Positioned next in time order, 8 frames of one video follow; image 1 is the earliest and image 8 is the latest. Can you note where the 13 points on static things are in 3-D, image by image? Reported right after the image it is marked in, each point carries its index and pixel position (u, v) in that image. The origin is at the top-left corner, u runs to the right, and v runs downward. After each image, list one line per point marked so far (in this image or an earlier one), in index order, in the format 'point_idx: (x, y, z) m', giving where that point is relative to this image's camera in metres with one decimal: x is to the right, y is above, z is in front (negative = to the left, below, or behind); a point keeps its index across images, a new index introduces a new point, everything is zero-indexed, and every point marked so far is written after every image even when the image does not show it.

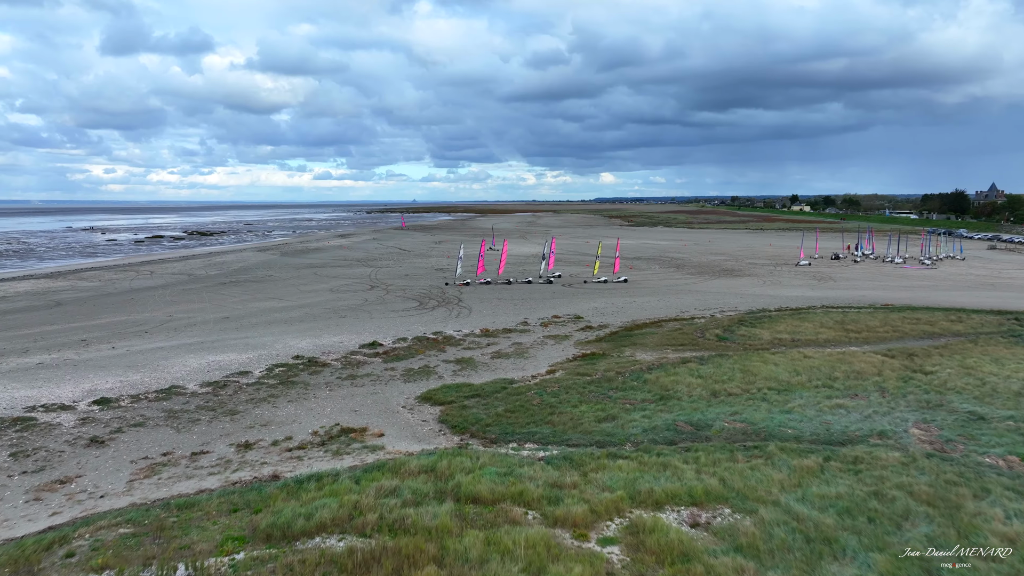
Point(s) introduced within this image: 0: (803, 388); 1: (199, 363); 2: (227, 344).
0: (+5.1, -1.8, +11.7) m
1: (-6.5, -1.6, +13.8) m
2: (-6.8, -1.4, +15.8) m
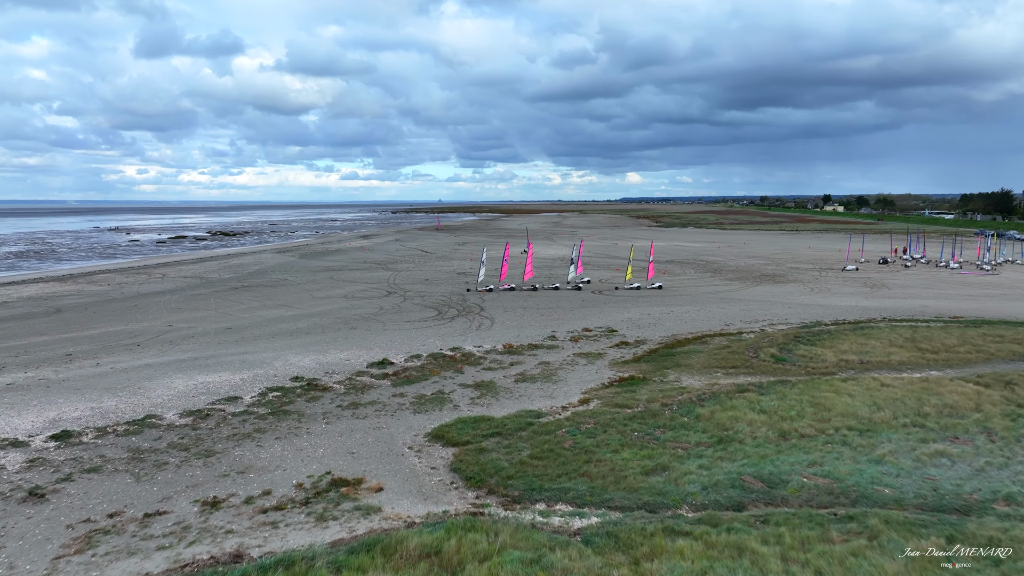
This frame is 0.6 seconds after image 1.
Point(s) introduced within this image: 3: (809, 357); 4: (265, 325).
0: (+5.5, -2.0, +9.7) m
1: (-6.0, -1.8, +12.3) m
2: (-6.2, -1.6, +14.2) m
3: (+6.3, -1.5, +14.1) m
4: (-6.9, -1.1, +18.7) m
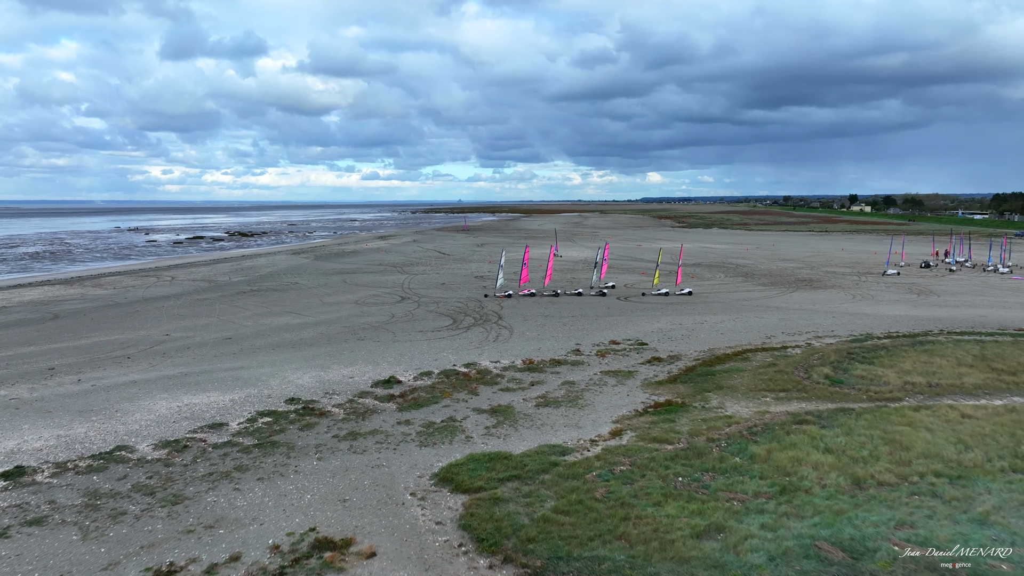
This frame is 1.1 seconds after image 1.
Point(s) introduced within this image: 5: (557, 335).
0: (+5.8, -2.3, +8.1) m
1: (-5.7, -2.0, +11.0) m
2: (-5.8, -1.8, +12.9) m
3: (+6.7, -1.7, +12.4) m
4: (-6.4, -1.2, +17.4) m
5: (+1.1, -1.2, +17.3) m
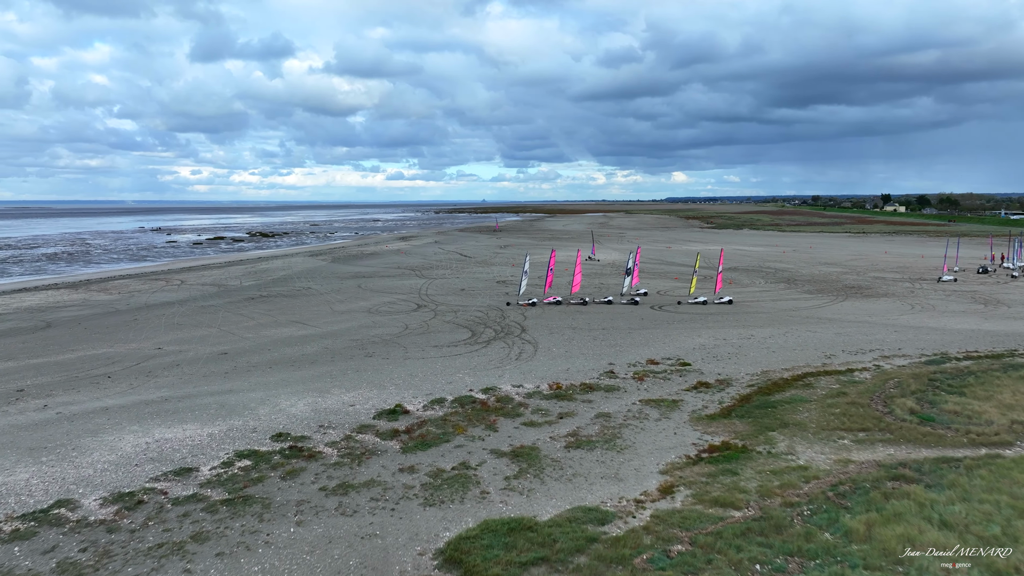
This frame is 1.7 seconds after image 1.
0: (+6.0, -2.6, +6.1) m
1: (-5.4, -2.2, +9.4) m
2: (-5.4, -2.0, +11.3) m
3: (+7.1, -2.0, +10.4) m
4: (-5.8, -1.5, +15.8) m
5: (+1.7, -1.5, +15.4) m
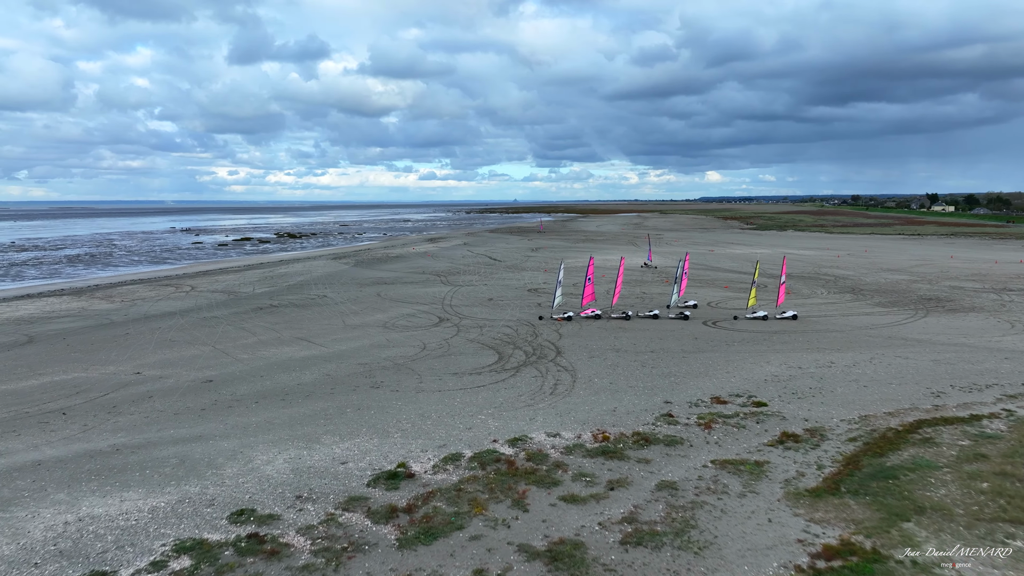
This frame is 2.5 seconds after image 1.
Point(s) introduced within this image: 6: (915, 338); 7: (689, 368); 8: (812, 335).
0: (+6.2, -3.0, +3.3) m
1: (-5.0, -2.6, +7.1) m
2: (-4.9, -2.3, +9.0) m
3: (+7.5, -2.4, +7.5) m
4: (-5.1, -1.8, +13.5) m
5: (+2.4, -1.9, +12.8) m
6: (+10.7, -1.3, +17.7) m
7: (+3.8, -1.7, +14.3) m
8: (+8.1, -1.2, +18.1) m
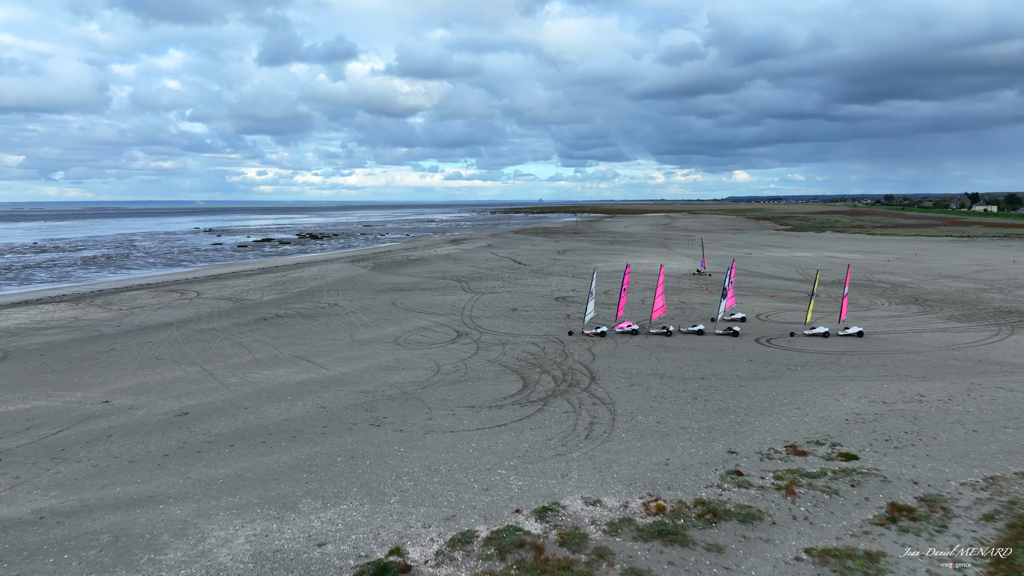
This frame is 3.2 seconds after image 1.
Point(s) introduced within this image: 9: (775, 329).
0: (+6.3, -3.3, +0.9) m
1: (-4.8, -2.9, +5.1) m
2: (-4.6, -2.6, +7.1) m
3: (+7.7, -2.7, +5.1) m
4: (-4.7, -2.1, +11.6) m
5: (+2.8, -2.2, +10.5) m
6: (+11.3, -1.7, +15.1) m
7: (+4.3, -2.0, +12.0) m
8: (+8.7, -1.6, +15.6) m
9: (+7.4, -1.1, +18.9) m
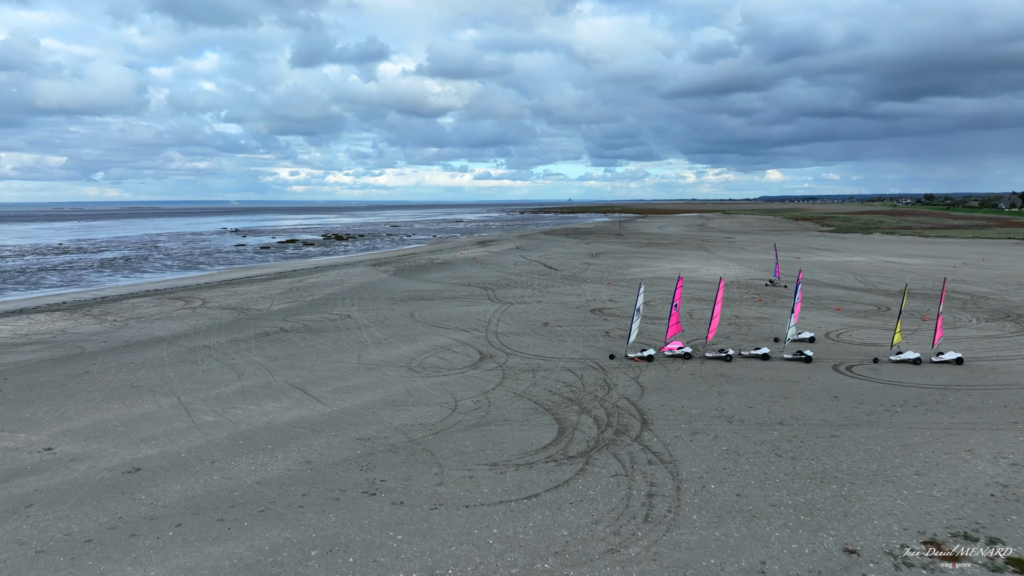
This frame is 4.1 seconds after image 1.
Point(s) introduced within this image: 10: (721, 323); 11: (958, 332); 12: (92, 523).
0: (+6.2, -3.7, -1.9) m
1: (-4.6, -3.2, +2.8) m
2: (-4.4, -3.0, +4.7) m
3: (+7.8, -3.1, +2.2) m
4: (-4.2, -2.4, +9.3) m
5: (+3.2, -2.6, +7.9) m
6: (+11.9, -2.1, +12.1) m
7: (+4.8, -2.4, +9.3) m
8: (+9.4, -2.0, +12.7) m
9: (+8.2, -1.5, +16.0) m
10: (+6.2, -0.9, +19.9) m
11: (+12.4, -1.2, +18.6) m
12: (-4.7, -2.6, +7.6) m
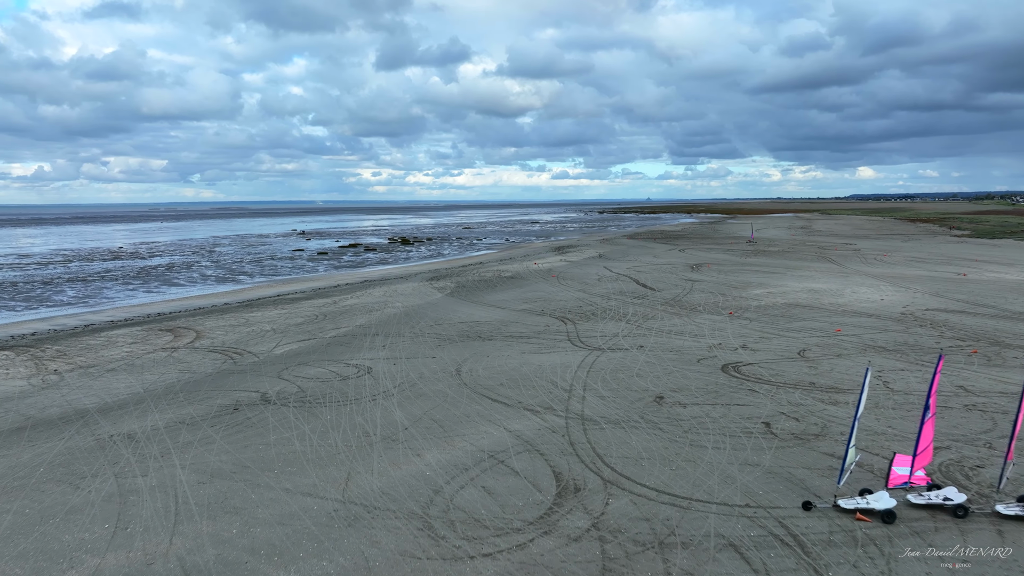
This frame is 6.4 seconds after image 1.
0: (+5.5, -4.8, -9.6) m
1: (-4.7, -4.2, -3.7) m
2: (-4.3, -4.0, -1.8) m
3: (+7.6, -4.3, -5.7) m
4: (-3.6, -3.4, +2.6) m
5: (+3.6, -3.7, +0.4) m
6: (+12.7, -3.3, +3.6) m
7: (+5.3, -3.5, +1.7) m
8: (+10.3, -3.1, +4.5) m
9: (+9.5, -2.6, +7.9) m
10: (+8.0, -2.0, +12.0) m
11: (+14.0, -2.4, +10.0) m
12: (-4.3, -3.6, +1.1) m
